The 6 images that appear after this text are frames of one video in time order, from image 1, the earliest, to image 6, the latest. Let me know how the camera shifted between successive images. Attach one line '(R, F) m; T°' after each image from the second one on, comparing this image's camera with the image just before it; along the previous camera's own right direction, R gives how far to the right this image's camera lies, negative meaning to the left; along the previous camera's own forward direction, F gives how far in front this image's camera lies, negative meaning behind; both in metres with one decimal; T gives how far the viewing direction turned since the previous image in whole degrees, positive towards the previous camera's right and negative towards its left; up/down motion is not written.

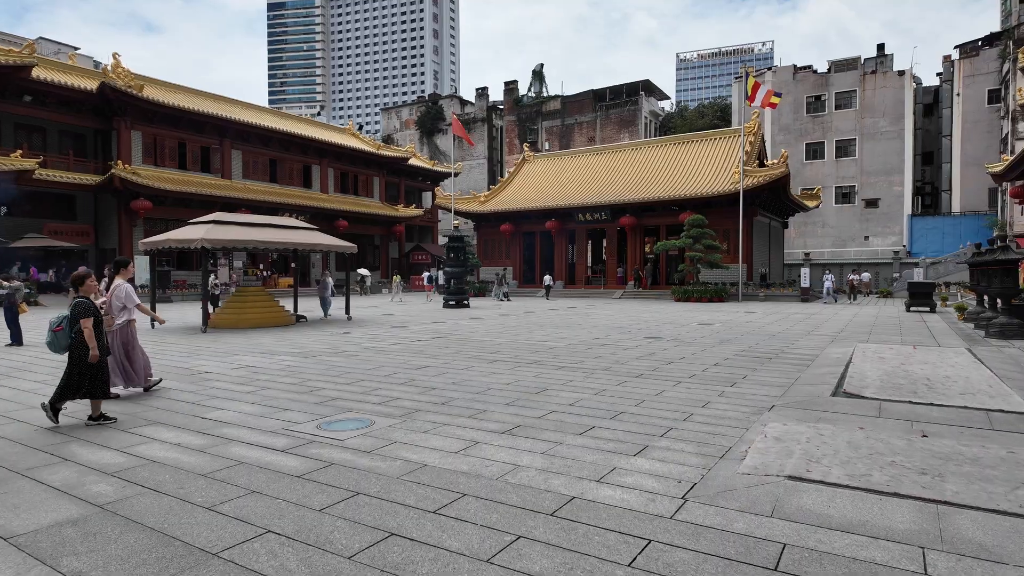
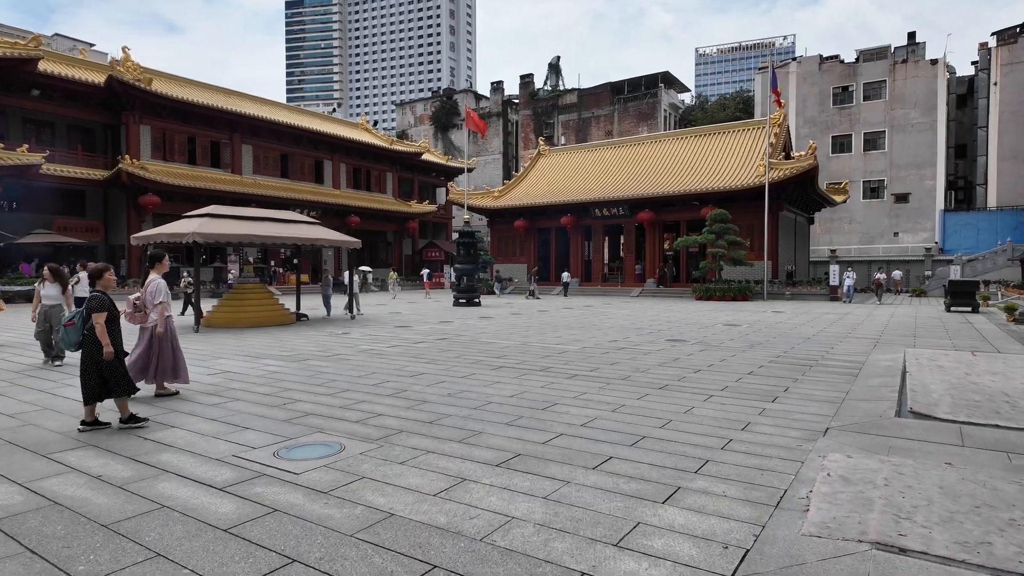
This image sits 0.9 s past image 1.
(+0.1, +0.9) m; -2°
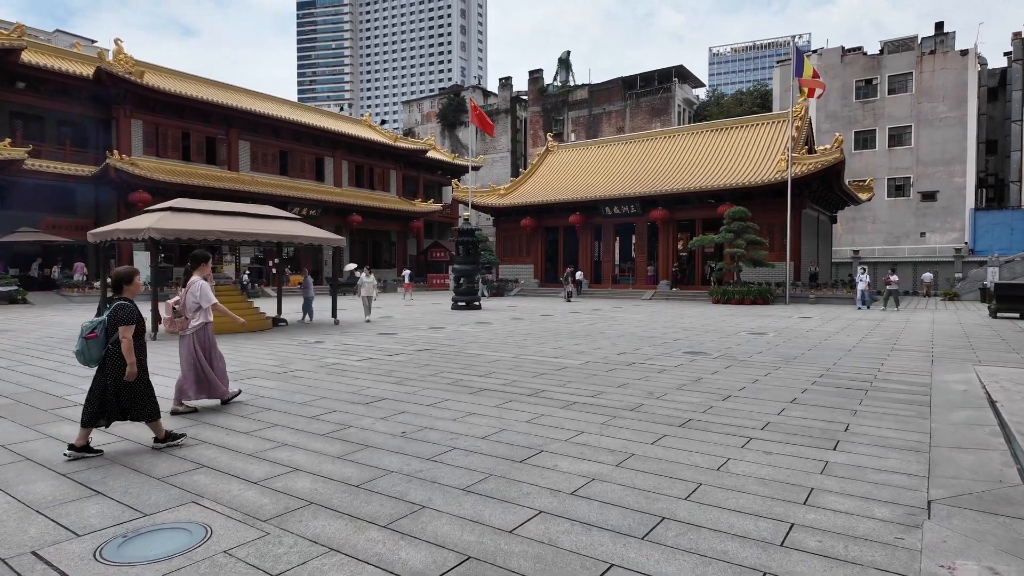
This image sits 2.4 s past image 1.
(+0.3, +1.4) m; -1°
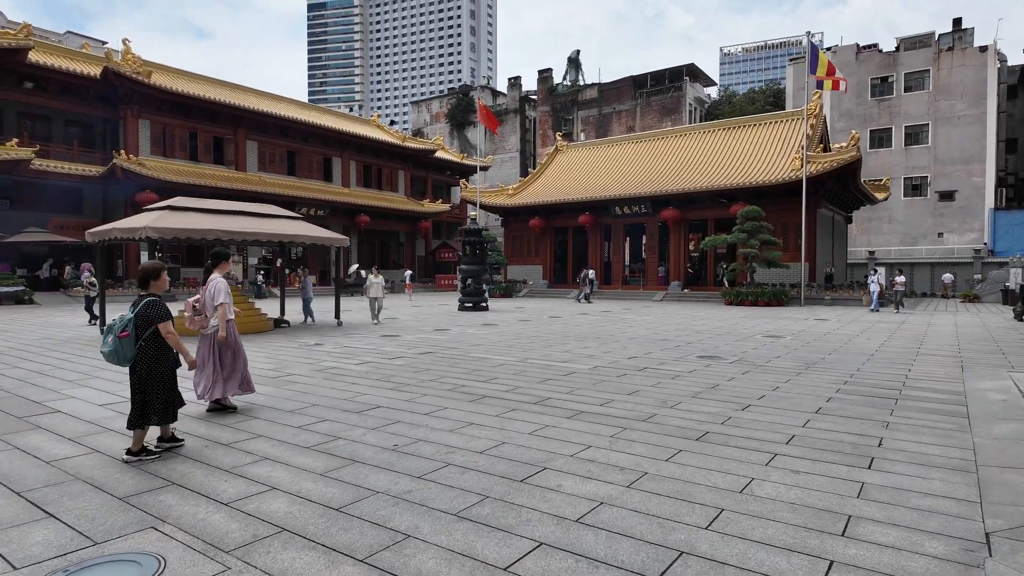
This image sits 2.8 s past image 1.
(+0.1, +0.4) m; -1°
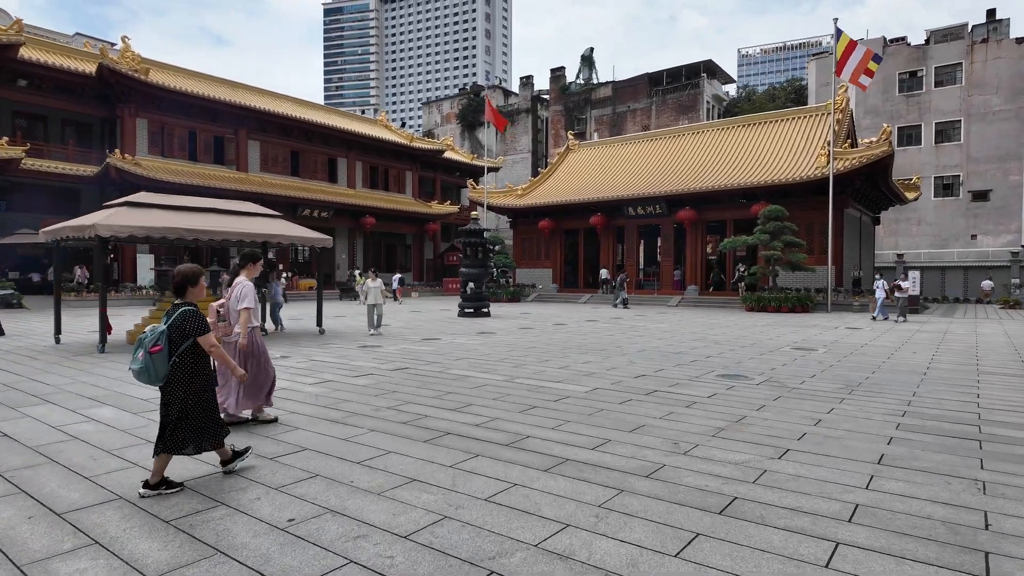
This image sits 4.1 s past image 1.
(+0.4, +1.2) m; -2°
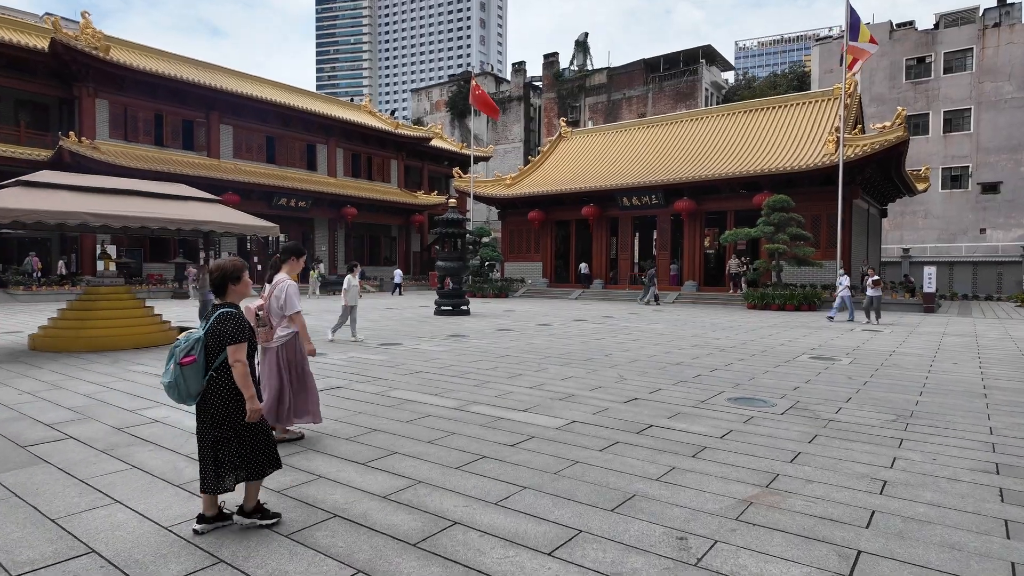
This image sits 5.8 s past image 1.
(+0.4, +1.6) m; 0°
